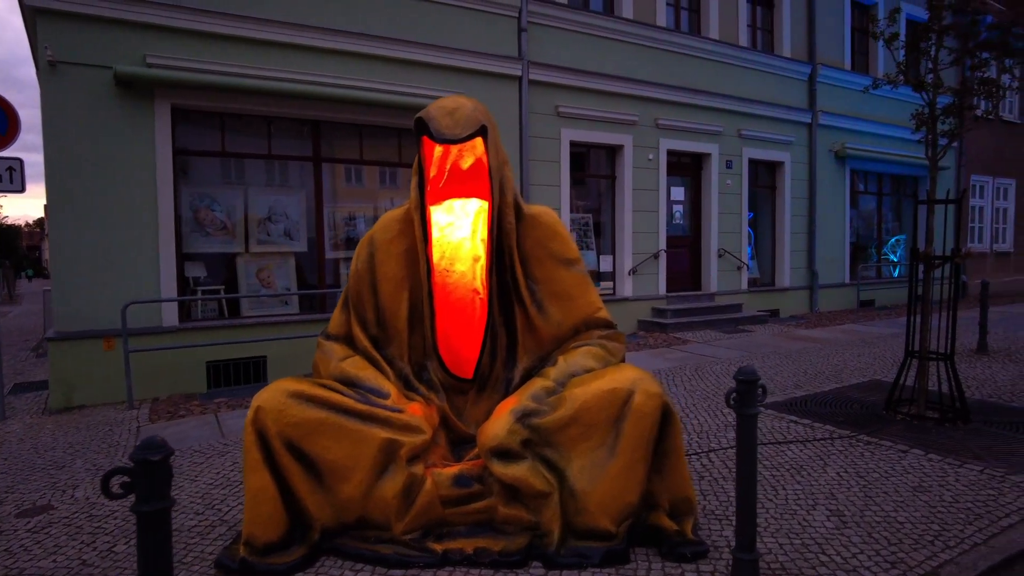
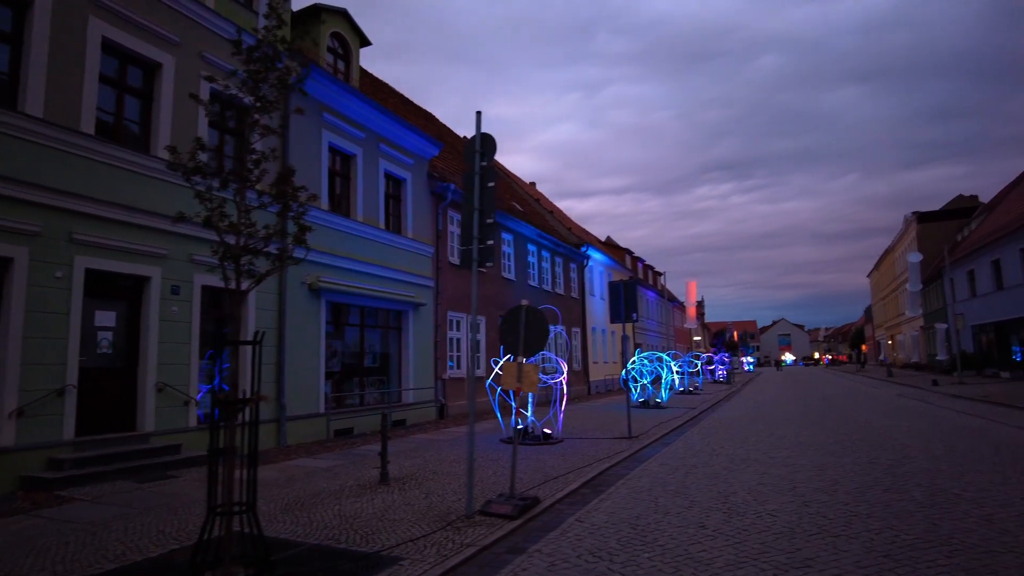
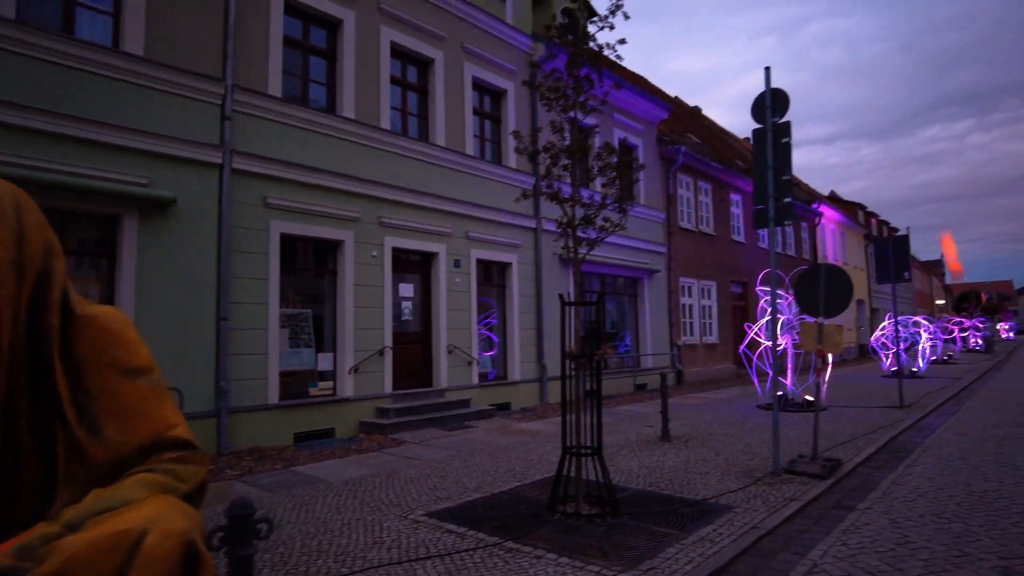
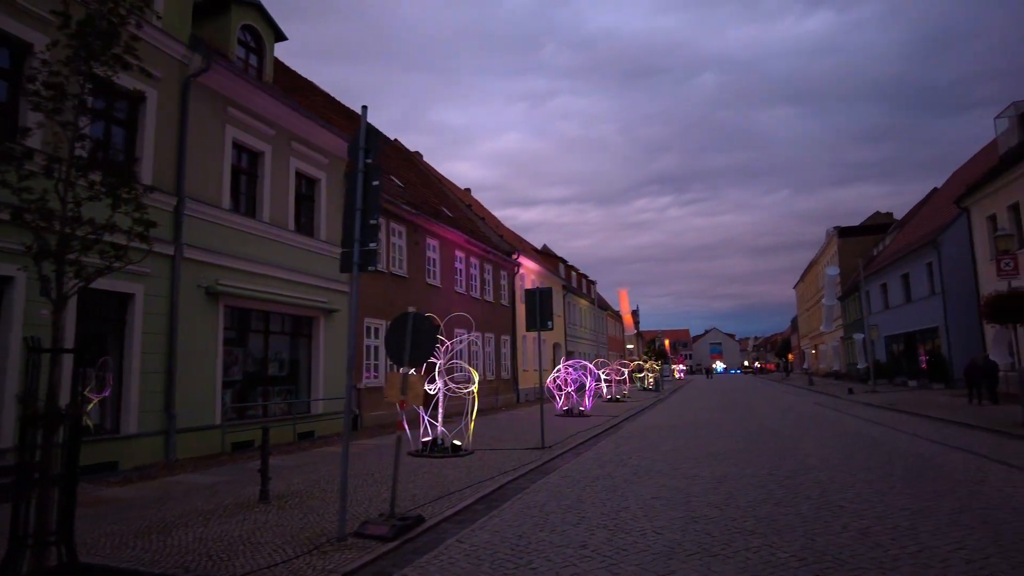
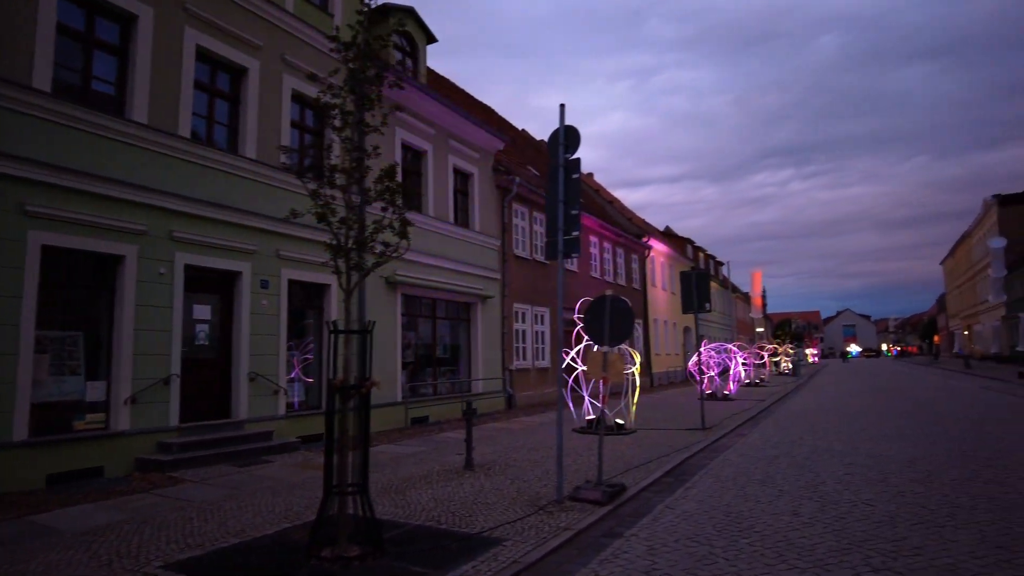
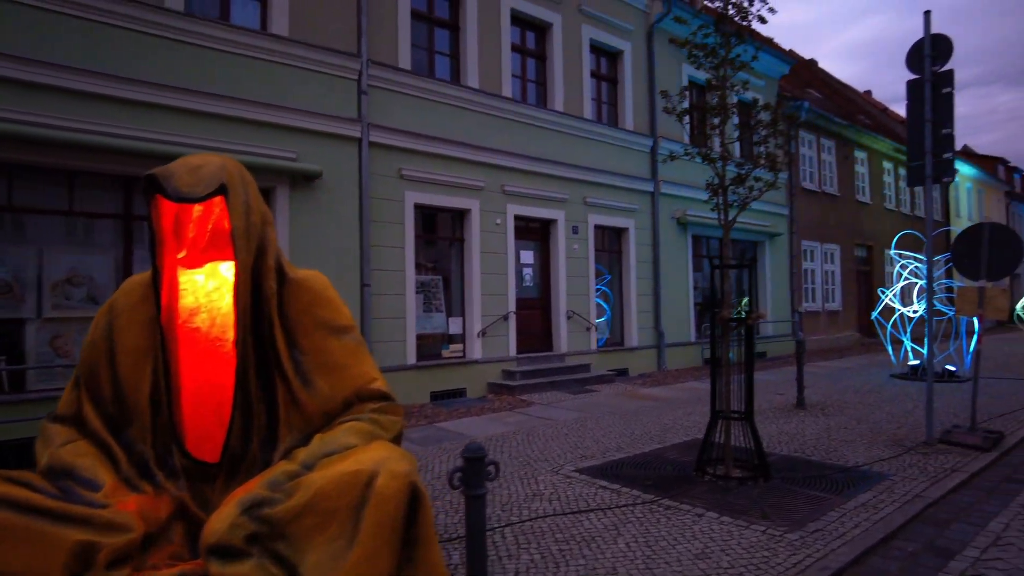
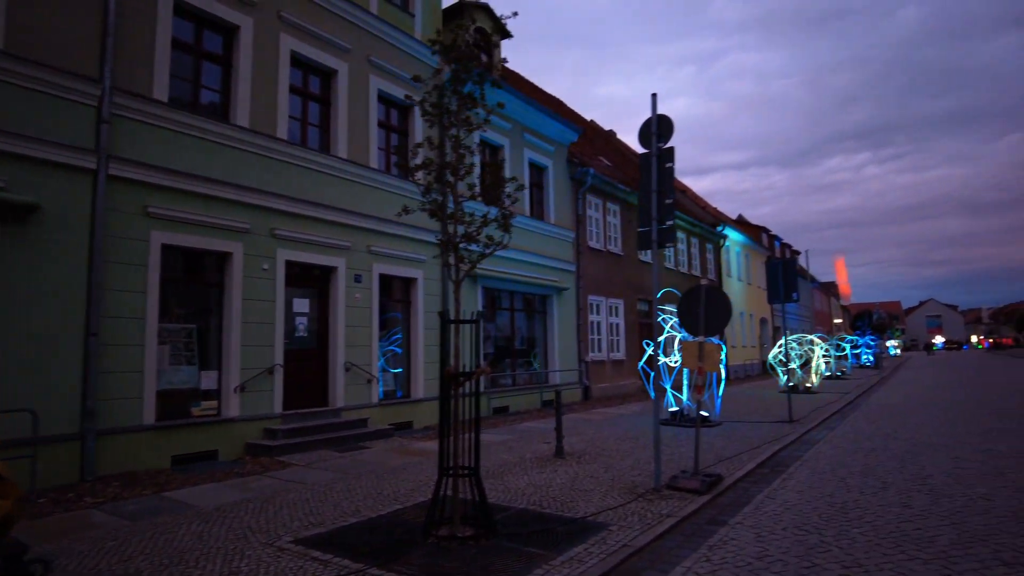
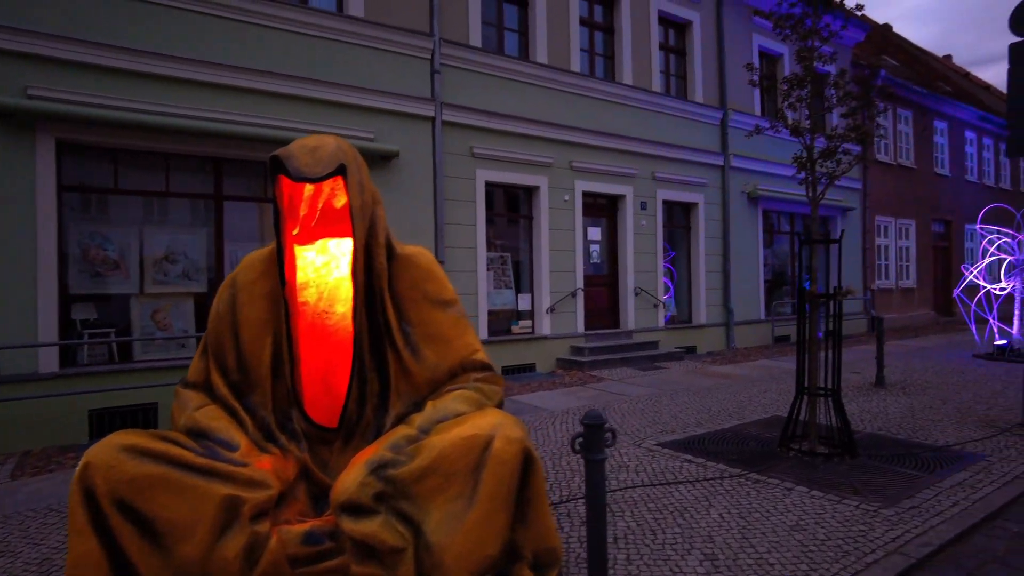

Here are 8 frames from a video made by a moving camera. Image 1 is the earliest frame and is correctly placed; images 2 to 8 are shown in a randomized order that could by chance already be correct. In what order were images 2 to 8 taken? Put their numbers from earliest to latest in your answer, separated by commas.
8, 6, 3, 7, 5, 2, 4
